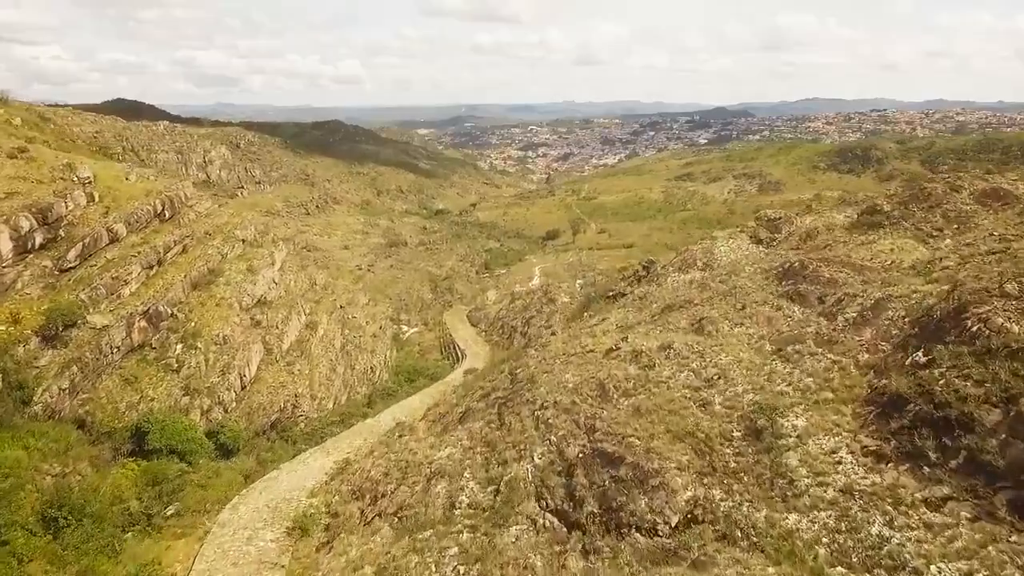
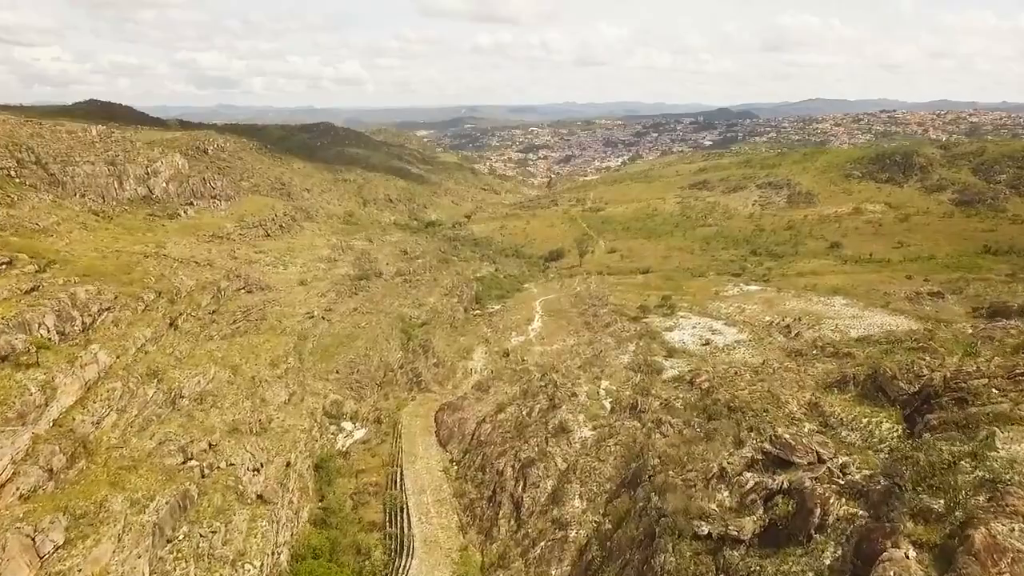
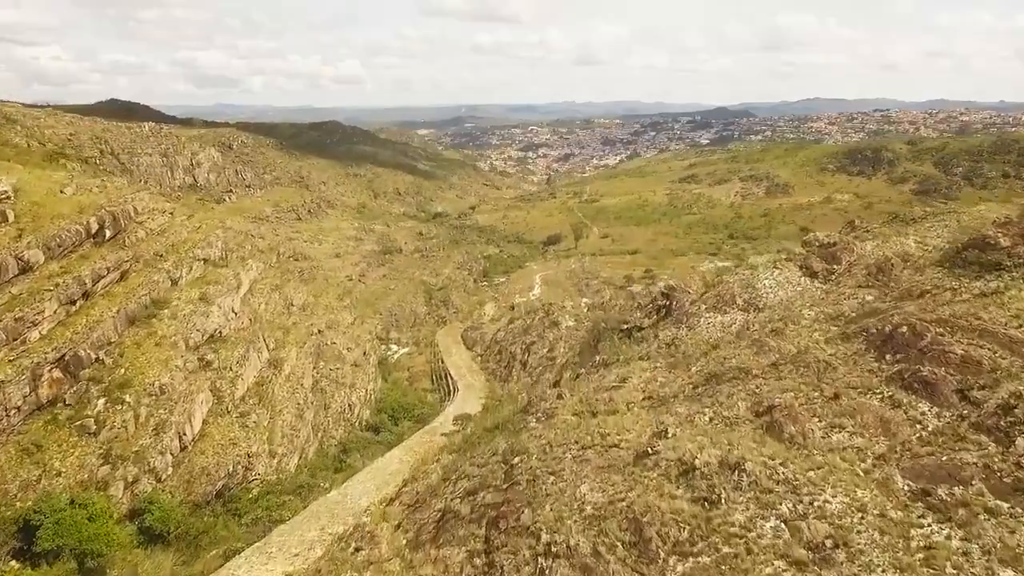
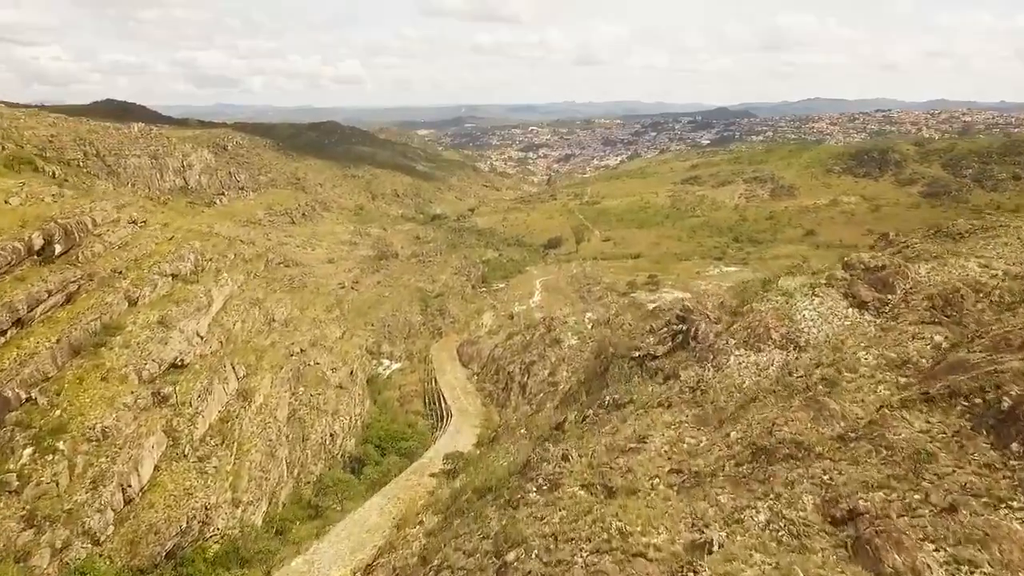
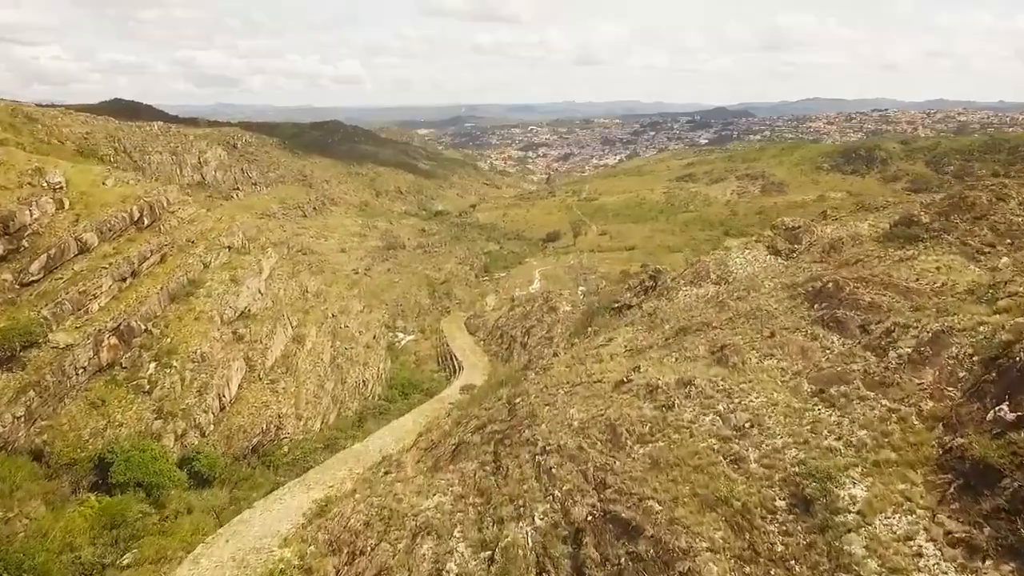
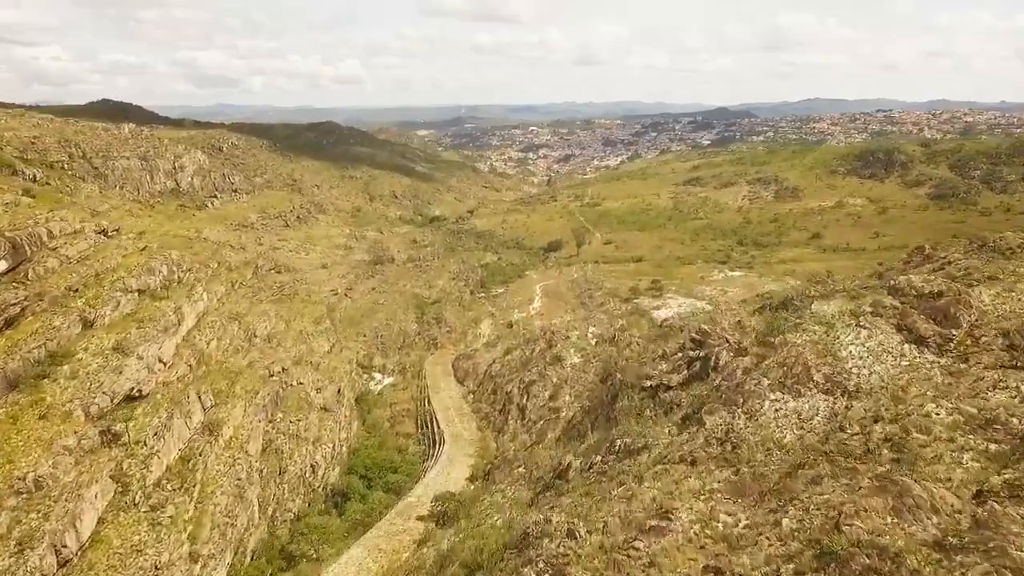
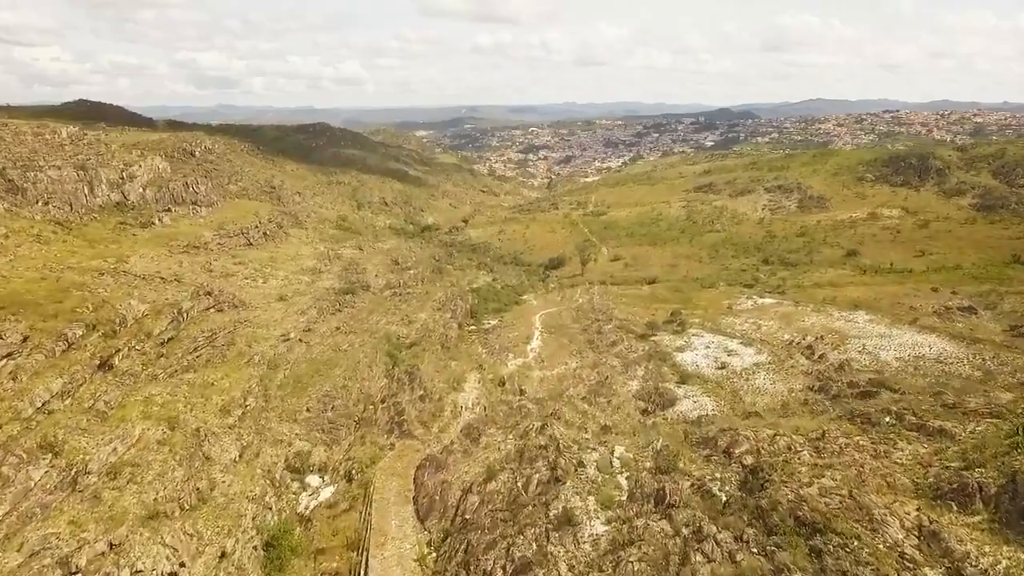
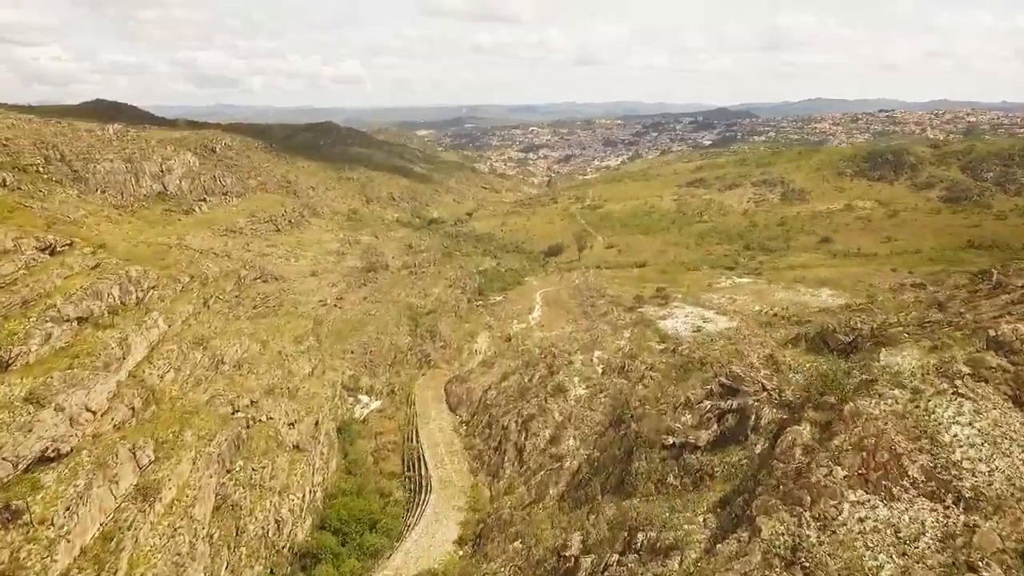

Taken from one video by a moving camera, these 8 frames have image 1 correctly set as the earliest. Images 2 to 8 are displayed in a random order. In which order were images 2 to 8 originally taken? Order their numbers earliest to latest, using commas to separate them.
5, 3, 4, 6, 8, 2, 7
